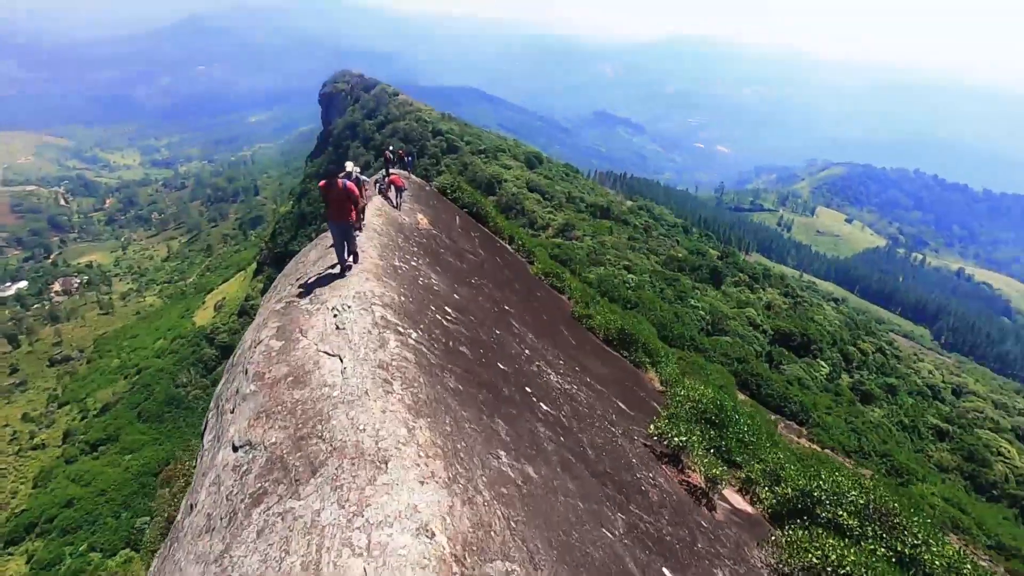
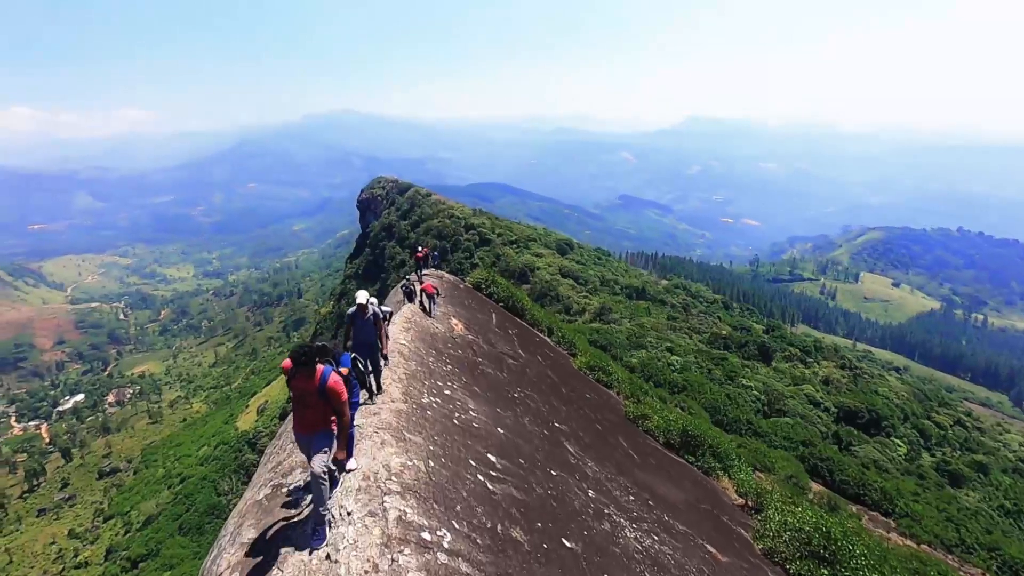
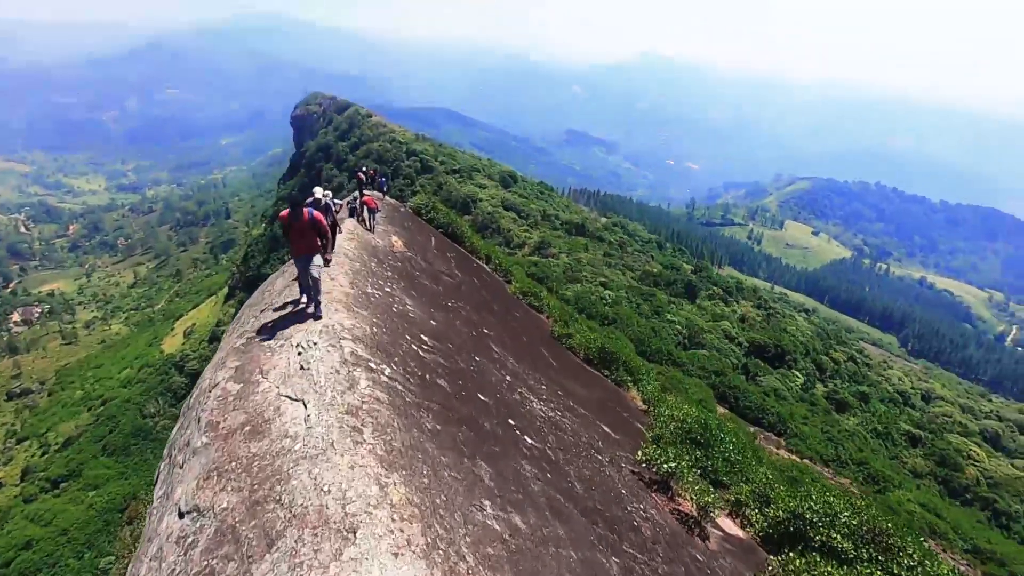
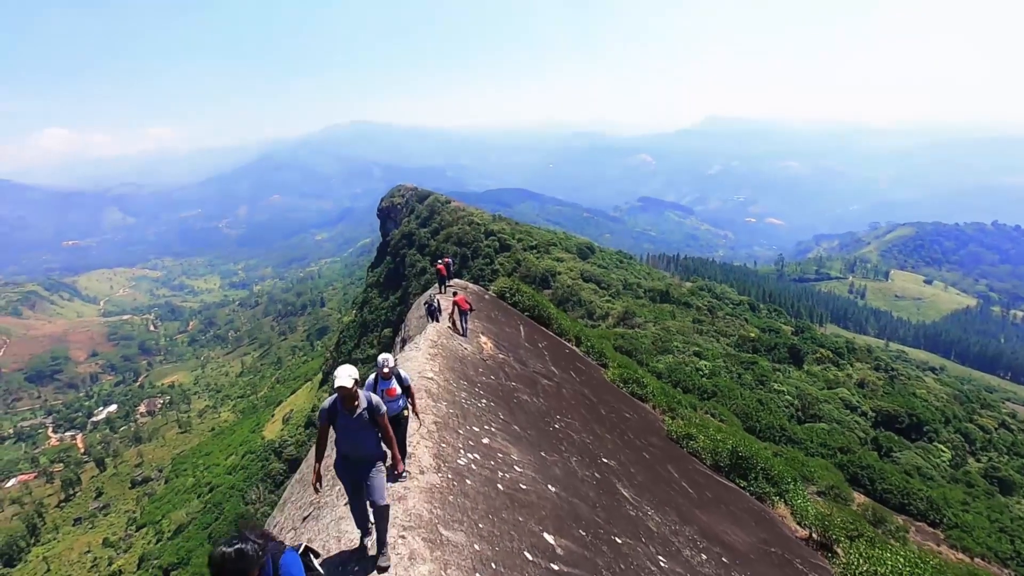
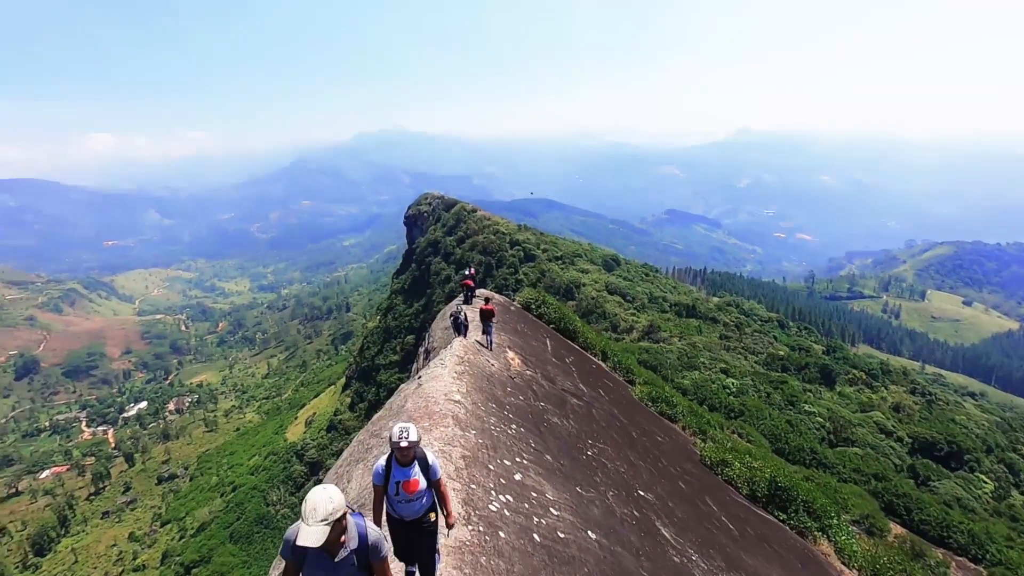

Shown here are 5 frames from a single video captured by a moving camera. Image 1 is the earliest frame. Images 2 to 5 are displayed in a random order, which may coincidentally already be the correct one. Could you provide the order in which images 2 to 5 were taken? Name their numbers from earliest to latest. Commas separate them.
3, 2, 4, 5
